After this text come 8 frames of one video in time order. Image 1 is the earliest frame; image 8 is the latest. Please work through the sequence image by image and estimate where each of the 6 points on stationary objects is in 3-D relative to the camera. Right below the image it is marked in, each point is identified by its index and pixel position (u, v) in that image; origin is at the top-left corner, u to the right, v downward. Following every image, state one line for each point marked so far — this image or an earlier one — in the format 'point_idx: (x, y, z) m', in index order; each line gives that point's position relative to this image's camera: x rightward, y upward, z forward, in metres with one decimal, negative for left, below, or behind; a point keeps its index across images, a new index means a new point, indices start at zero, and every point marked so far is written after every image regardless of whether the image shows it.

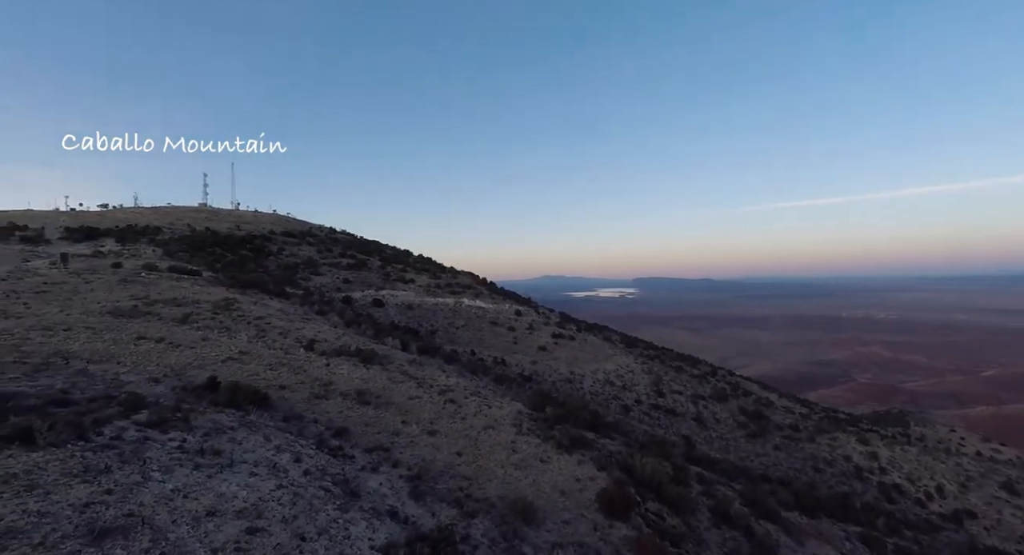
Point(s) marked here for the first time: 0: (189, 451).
0: (-5.9, -3.2, +8.3) m
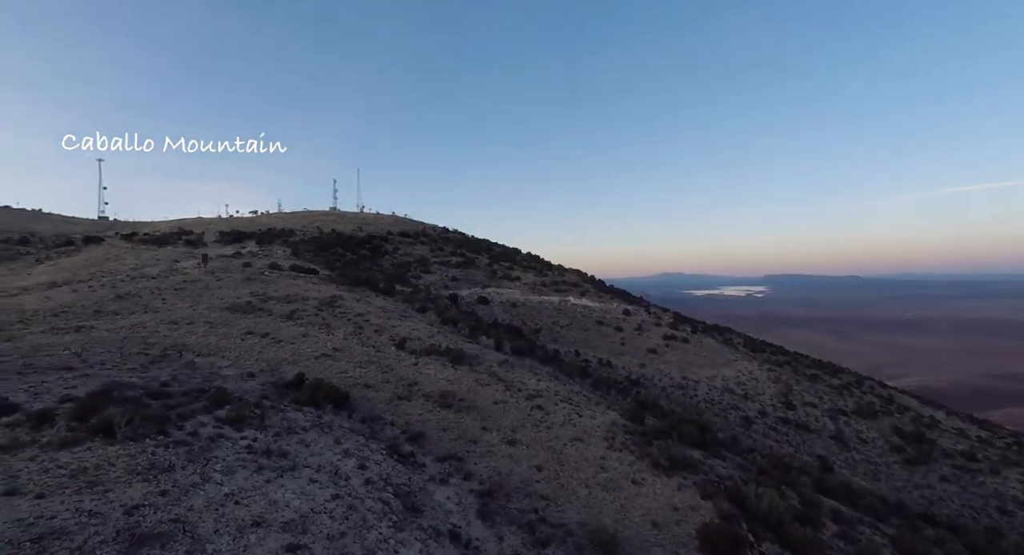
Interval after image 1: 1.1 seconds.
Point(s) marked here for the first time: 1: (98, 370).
0: (-4.7, -3.2, +8.4) m
1: (-9.5, -2.2, +10.3) m
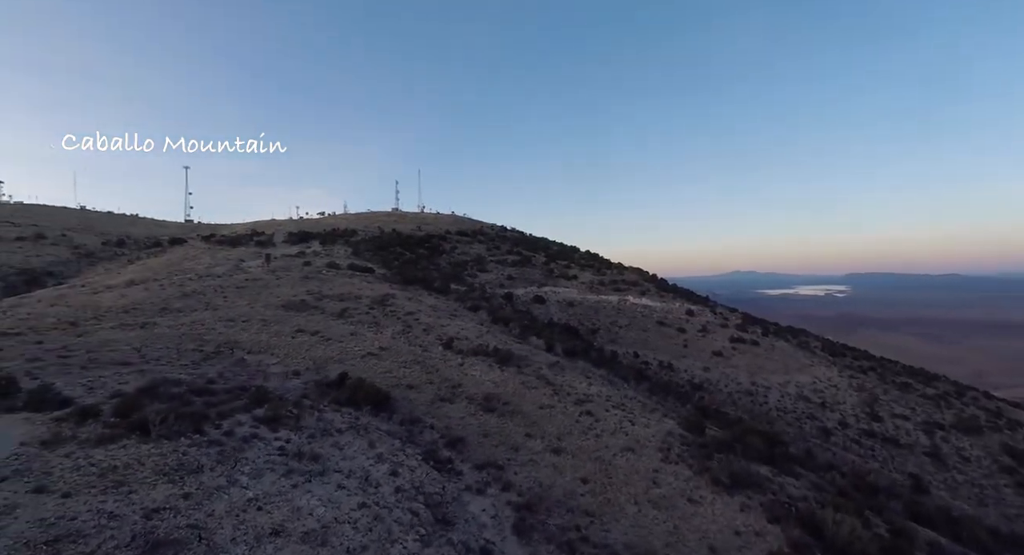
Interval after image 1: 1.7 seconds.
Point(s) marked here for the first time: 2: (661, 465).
0: (-4.1, -3.2, +8.3) m
1: (-8.6, -2.2, +10.8) m
2: (+4.8, -6.0, +14.5) m
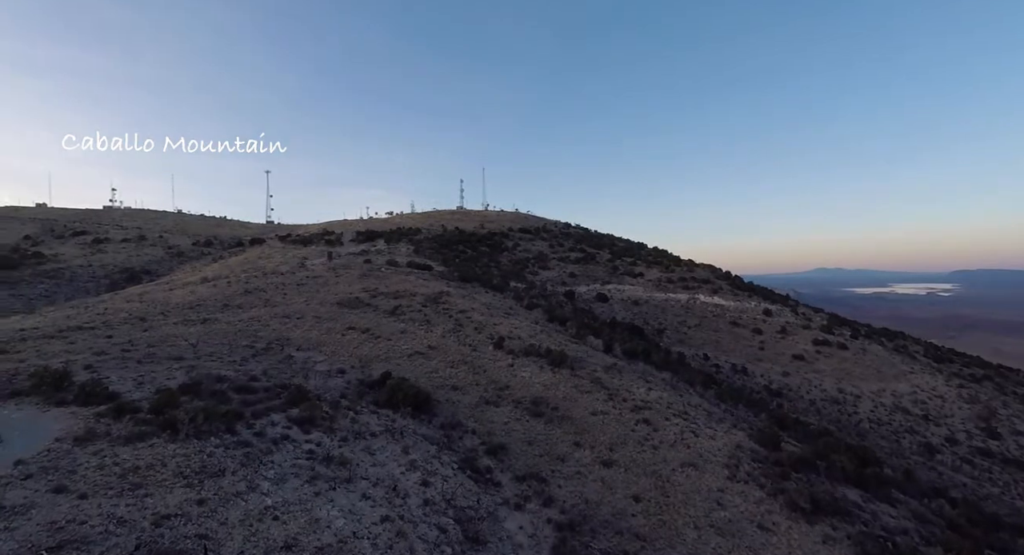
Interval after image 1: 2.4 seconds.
0: (-3.5, -3.2, +8.0) m
1: (-7.6, -2.1, +11.1) m
2: (+6.2, -5.9, +13.0) m
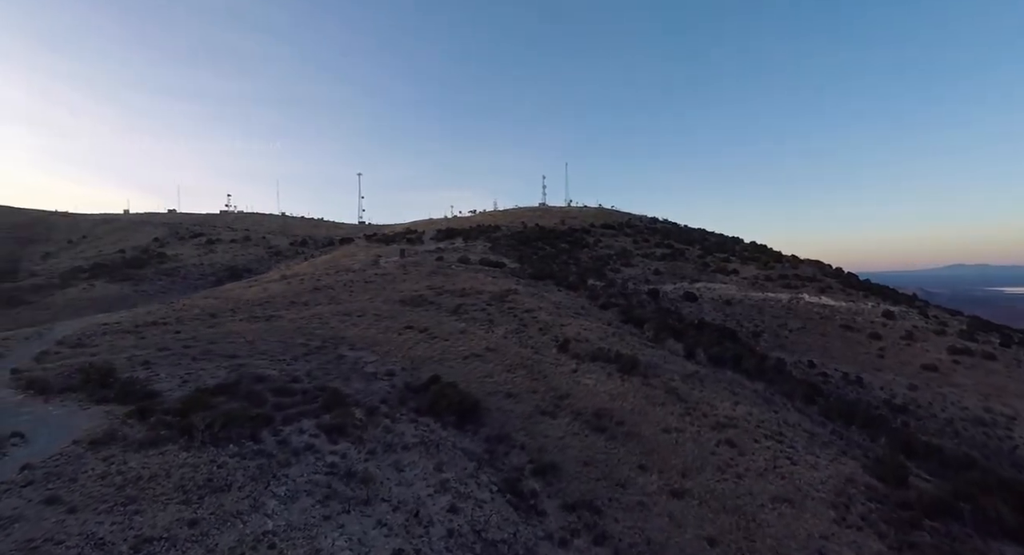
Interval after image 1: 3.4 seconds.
0: (-2.9, -3.2, +7.4) m
1: (-6.4, -2.1, +11.1) m
2: (+7.5, -5.9, +10.6) m
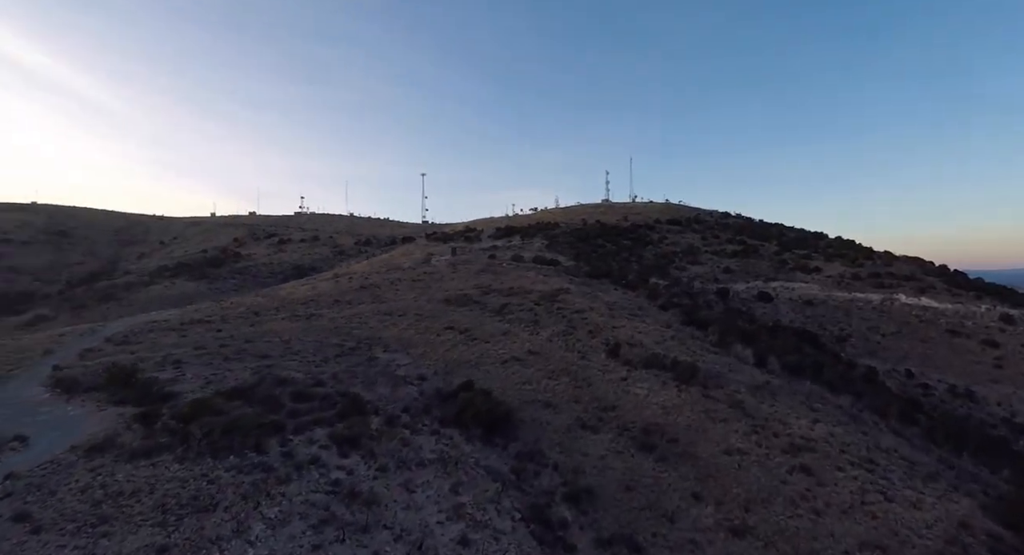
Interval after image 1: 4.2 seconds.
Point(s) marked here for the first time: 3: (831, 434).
0: (-2.6, -3.2, +6.7) m
1: (-5.6, -2.1, +10.9) m
2: (+8.1, -5.9, +8.5) m
3: (+9.8, -4.9, +13.9) m
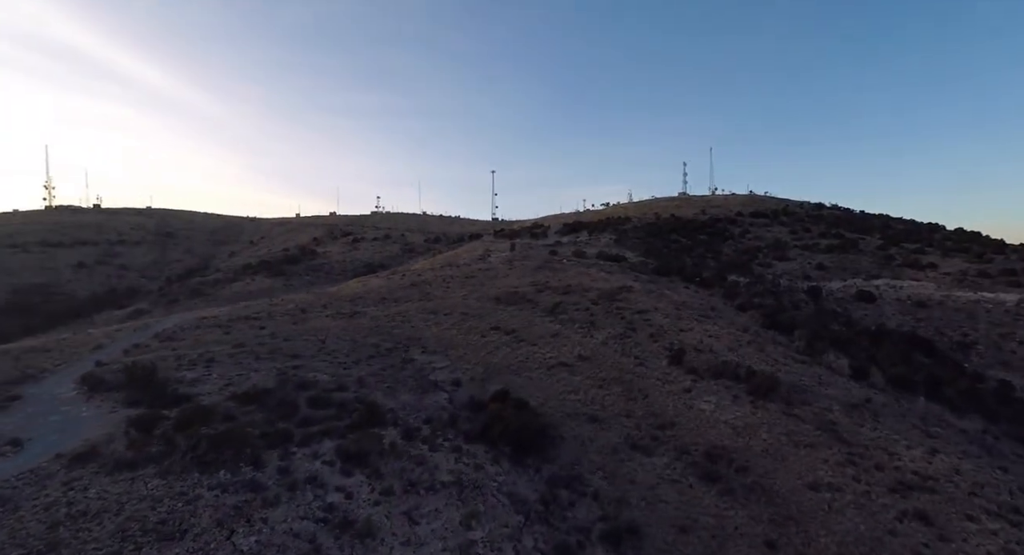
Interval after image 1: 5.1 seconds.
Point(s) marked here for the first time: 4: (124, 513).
0: (-2.4, -3.2, +6.0) m
1: (-4.7, -2.0, +10.5) m
2: (+8.5, -5.9, +6.1) m
3: (+10.9, -4.8, +11.1) m
4: (-4.3, -2.6, +5.1) m
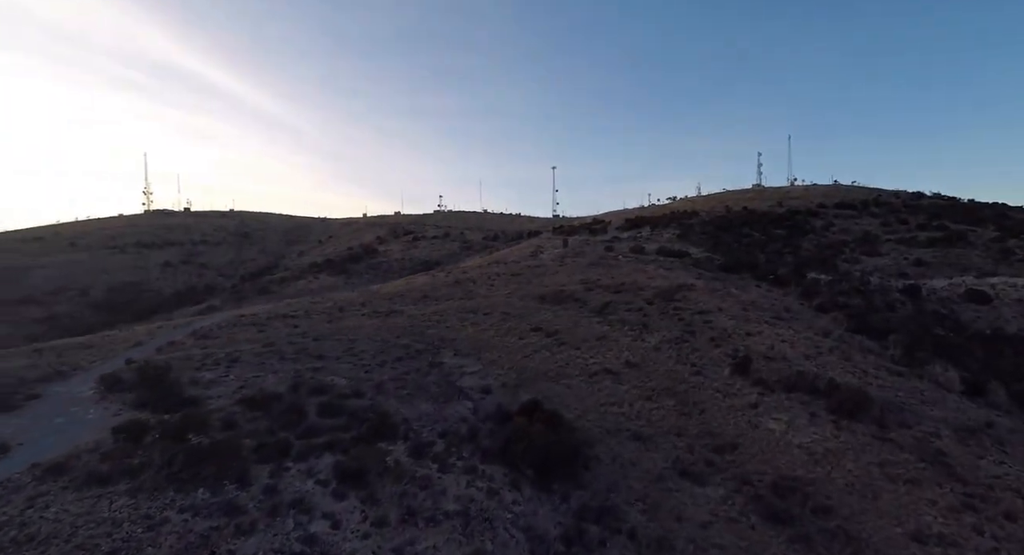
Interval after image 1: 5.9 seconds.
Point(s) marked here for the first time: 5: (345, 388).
0: (-2.3, -3.2, +5.2) m
1: (-4.0, -2.0, +10.1) m
2: (+8.4, -5.9, +3.9) m
3: (+11.6, -4.8, +8.5) m
4: (-4.4, -2.6, +4.6) m
5: (-3.3, -2.2, +9.0) m
